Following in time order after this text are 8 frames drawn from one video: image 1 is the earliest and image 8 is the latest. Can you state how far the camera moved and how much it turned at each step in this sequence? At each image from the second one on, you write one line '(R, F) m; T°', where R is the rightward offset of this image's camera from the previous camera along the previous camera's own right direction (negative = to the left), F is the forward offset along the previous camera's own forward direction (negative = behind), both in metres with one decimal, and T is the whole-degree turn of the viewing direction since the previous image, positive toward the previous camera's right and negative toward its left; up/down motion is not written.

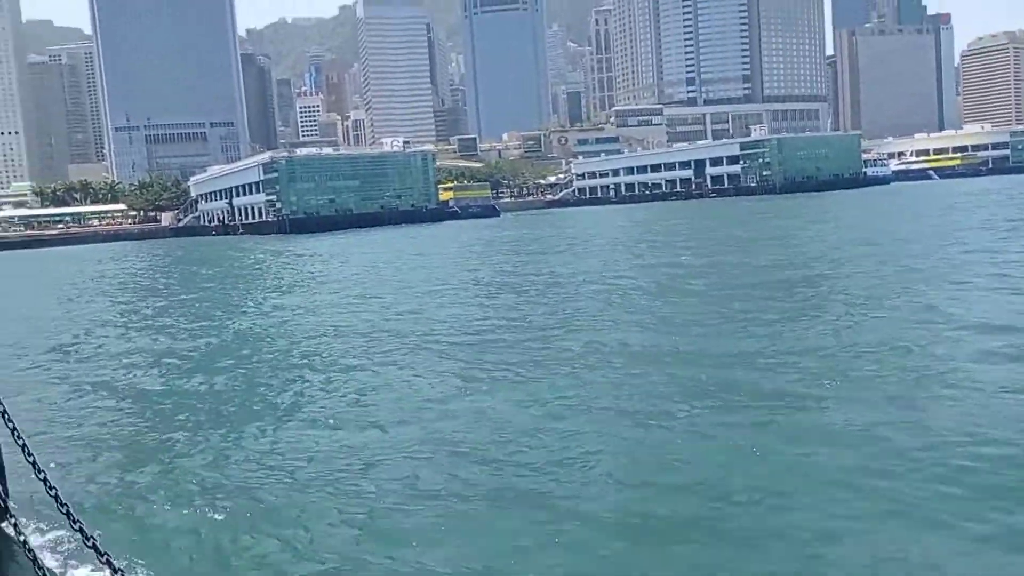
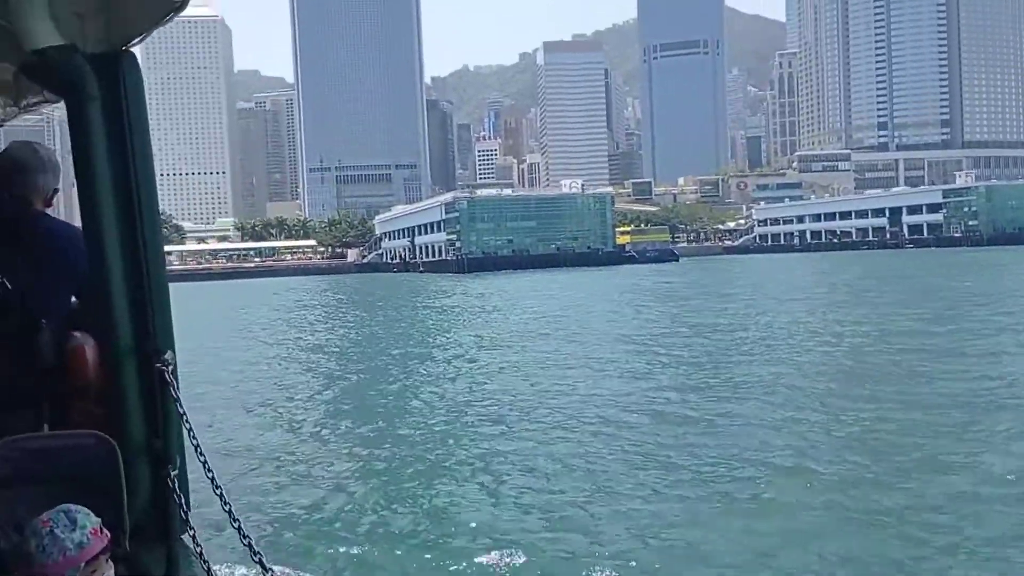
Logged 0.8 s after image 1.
(+0.1, -0.1) m; -10°
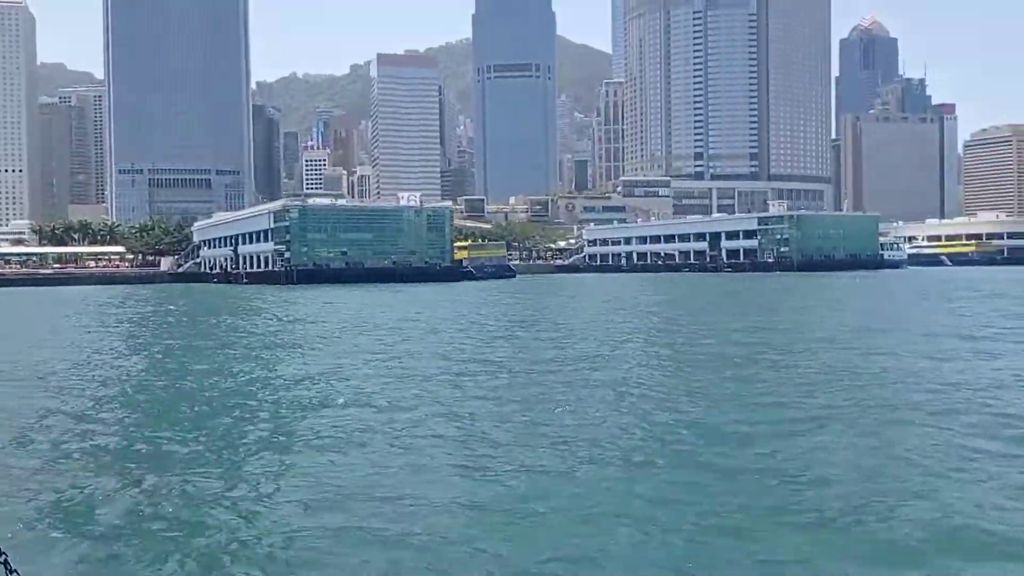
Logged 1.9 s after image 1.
(-1.0, +1.1) m; +10°
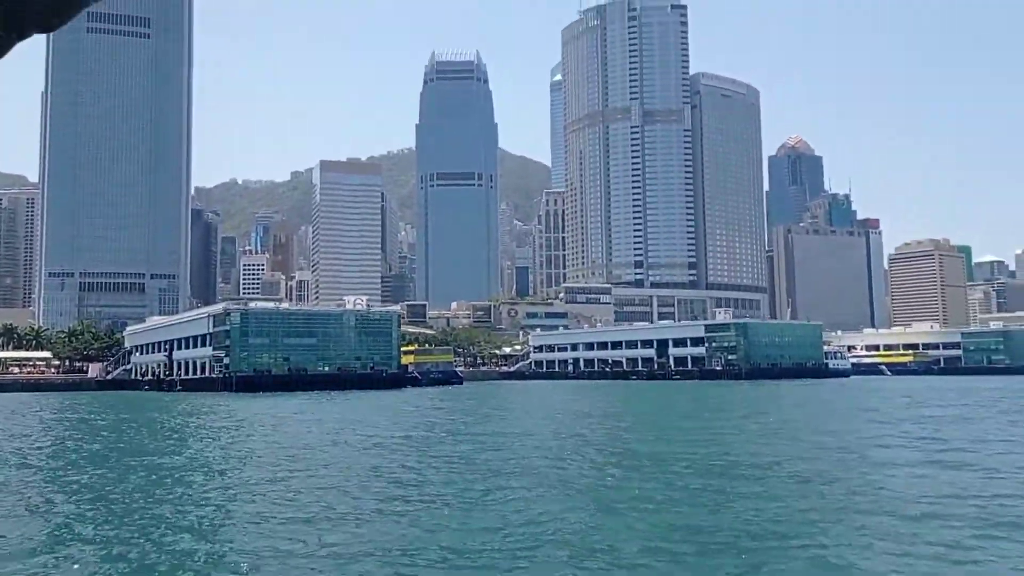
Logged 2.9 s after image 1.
(-0.9, +1.5) m; +4°
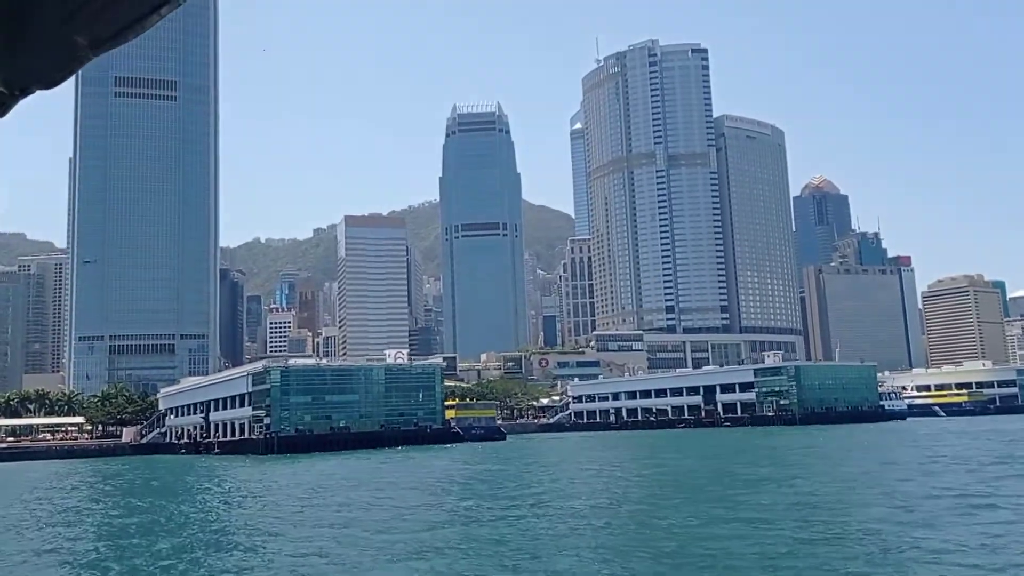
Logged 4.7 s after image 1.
(-1.7, +2.5) m; -1°
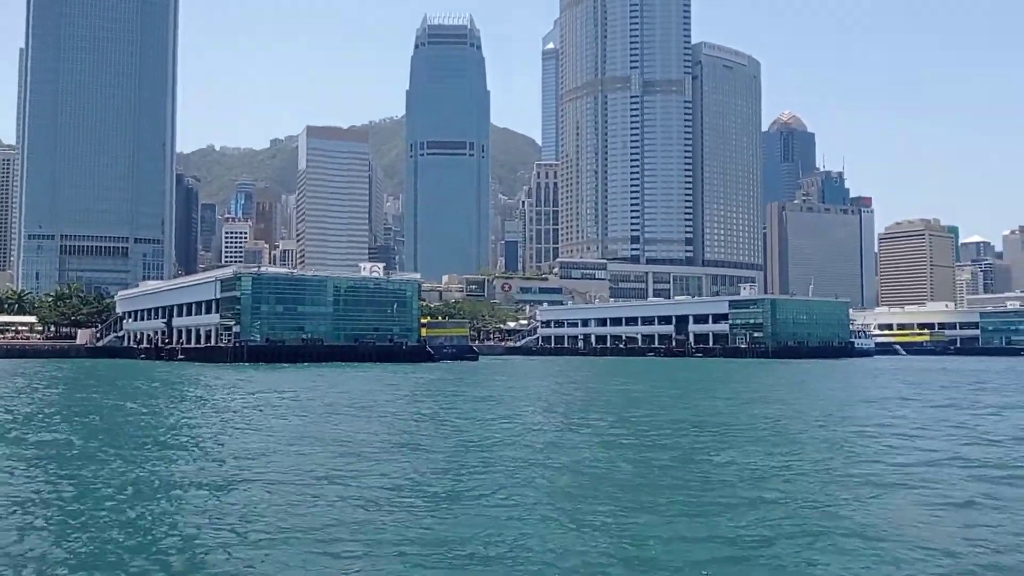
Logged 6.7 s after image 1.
(-1.9, +2.3) m; +3°
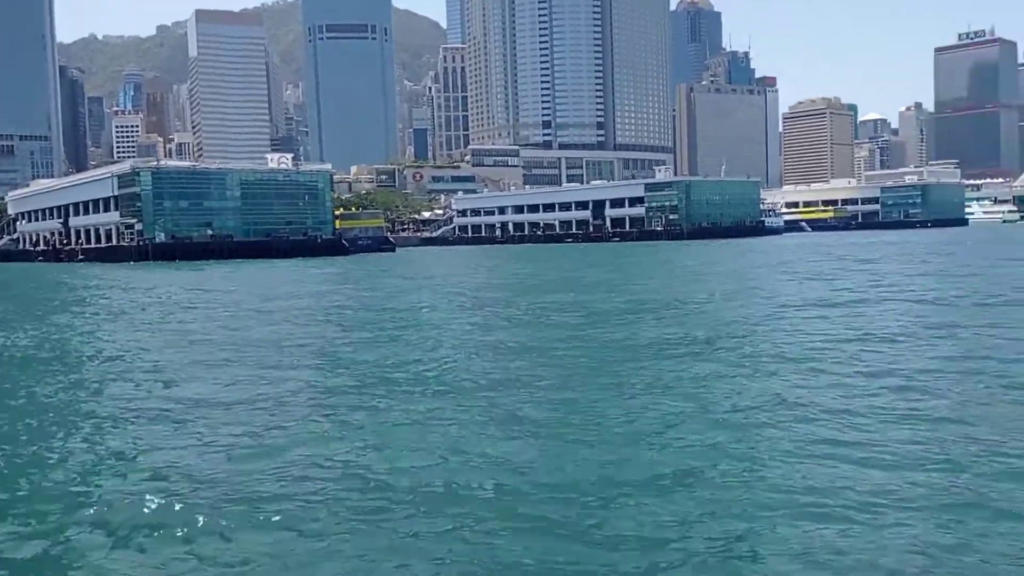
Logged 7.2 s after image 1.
(-0.5, +1.1) m; +5°
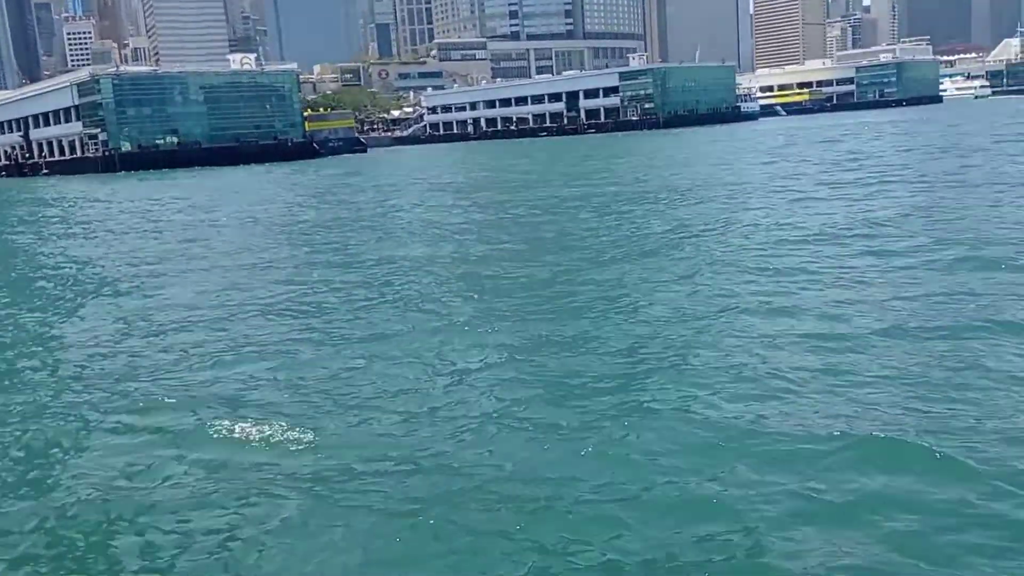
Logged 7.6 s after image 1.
(-0.4, +0.8) m; +1°
